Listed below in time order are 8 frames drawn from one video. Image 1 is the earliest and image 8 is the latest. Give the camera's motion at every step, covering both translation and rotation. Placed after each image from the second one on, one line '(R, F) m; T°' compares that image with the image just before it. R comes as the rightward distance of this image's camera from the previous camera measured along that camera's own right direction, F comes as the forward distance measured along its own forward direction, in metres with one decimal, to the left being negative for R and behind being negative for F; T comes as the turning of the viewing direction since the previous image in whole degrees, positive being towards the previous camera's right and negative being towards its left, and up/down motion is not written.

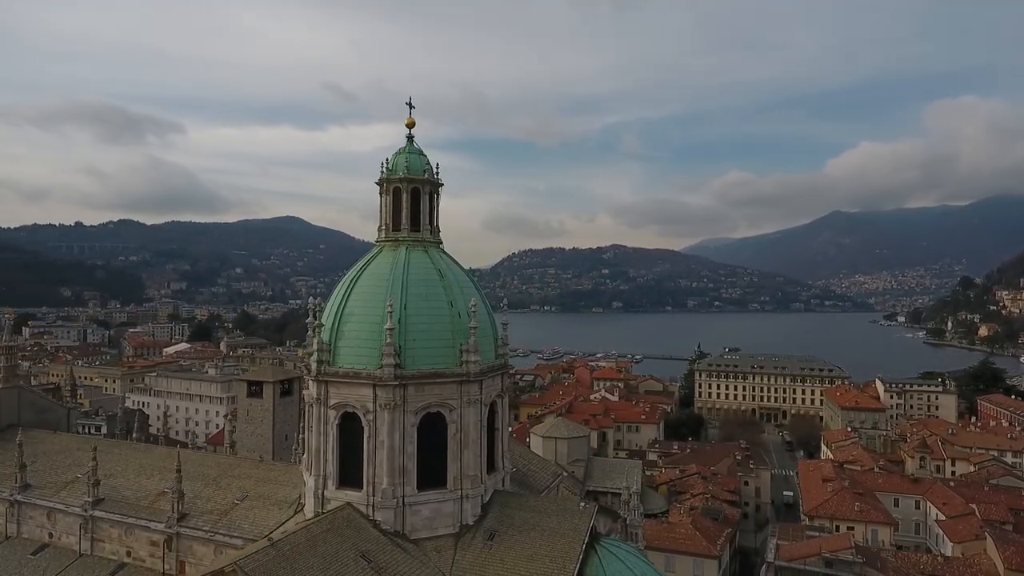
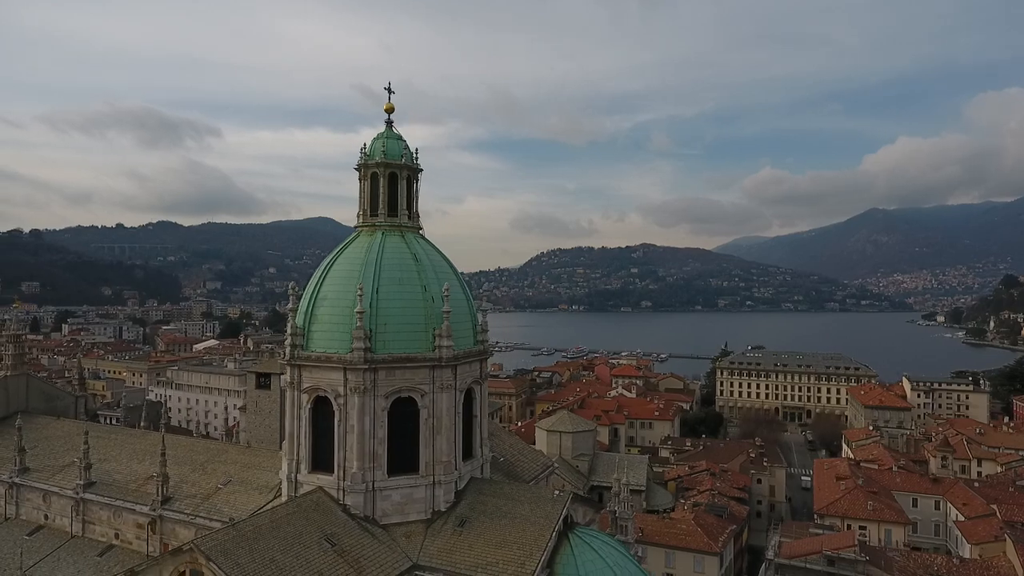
(+1.8, +0.3) m; -3°
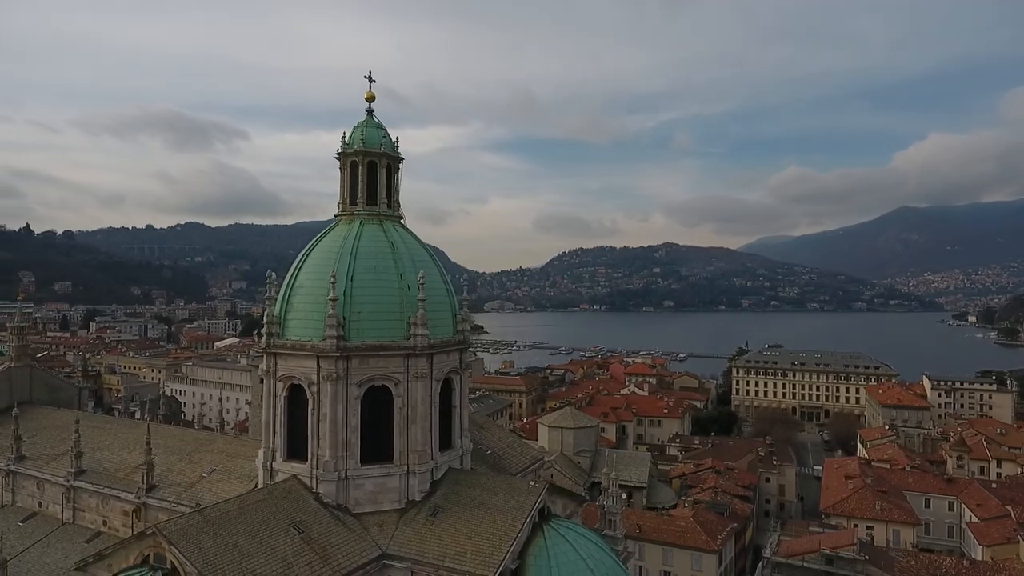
(+1.5, +0.3) m; -2°
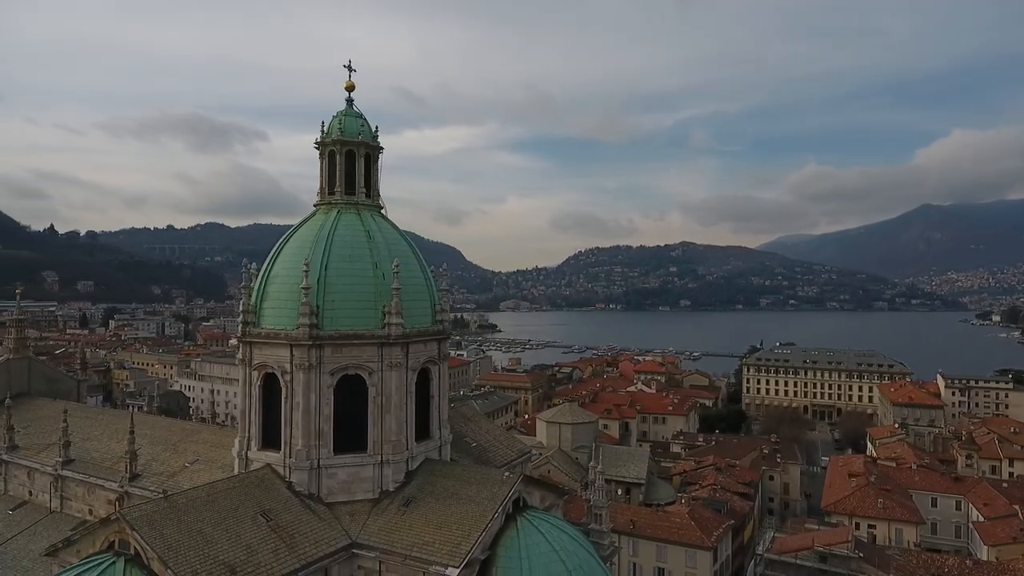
(+1.3, +0.3) m; -2°
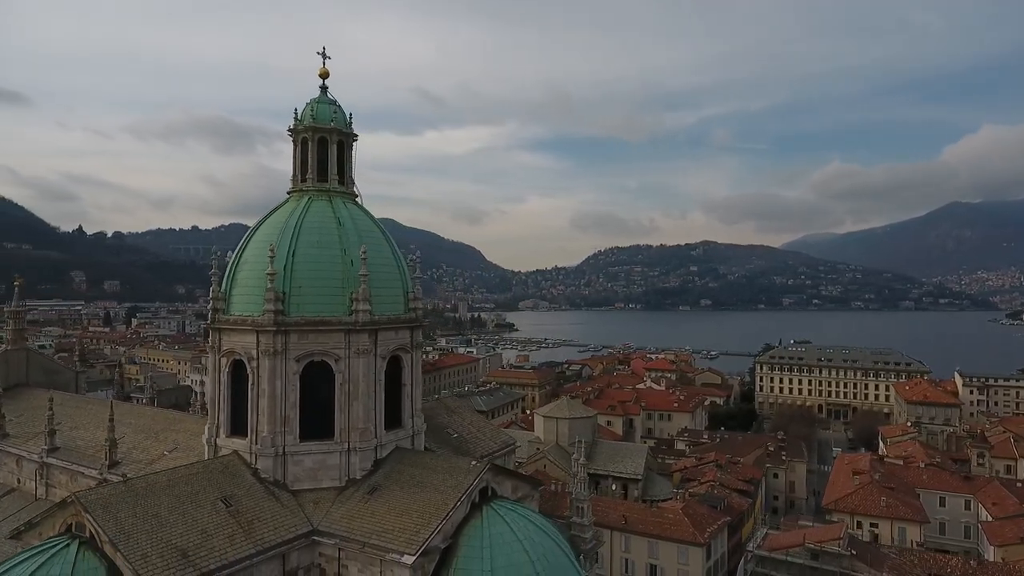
(+1.6, +0.3) m; -2°
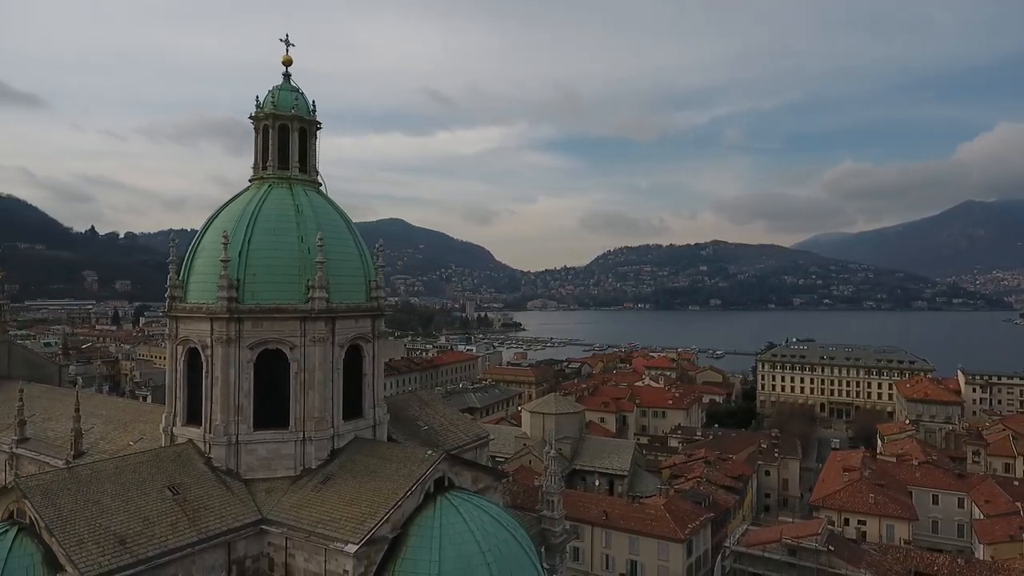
(+1.6, +0.3) m; -1°
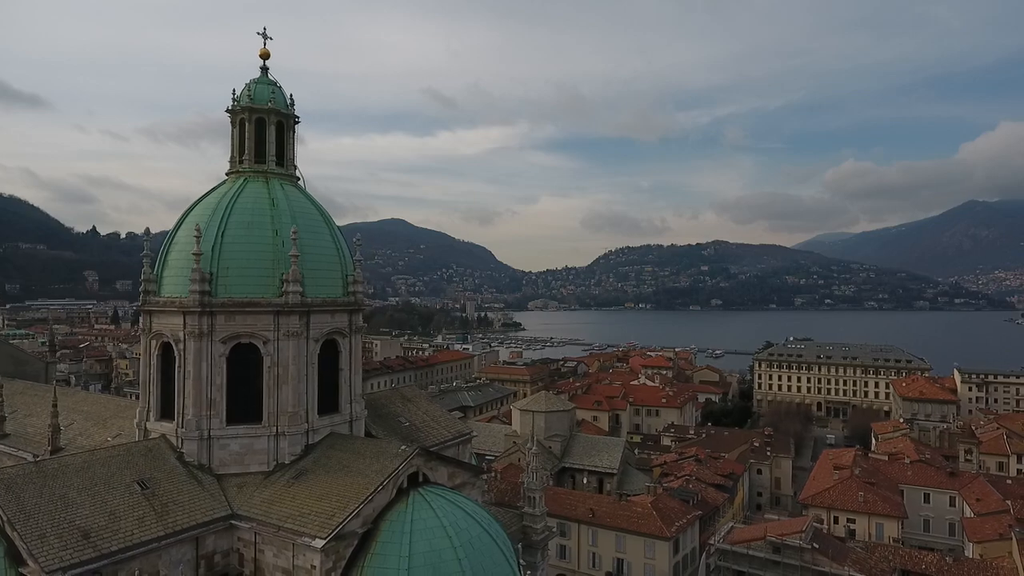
(+0.8, +0.2) m; 0°
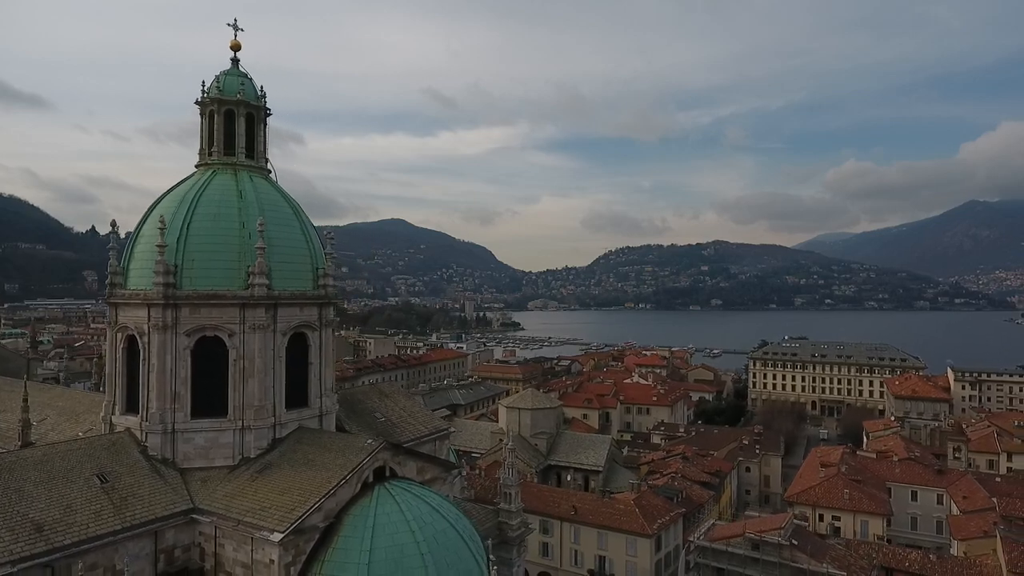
(+1.0, +0.2) m; 0°
